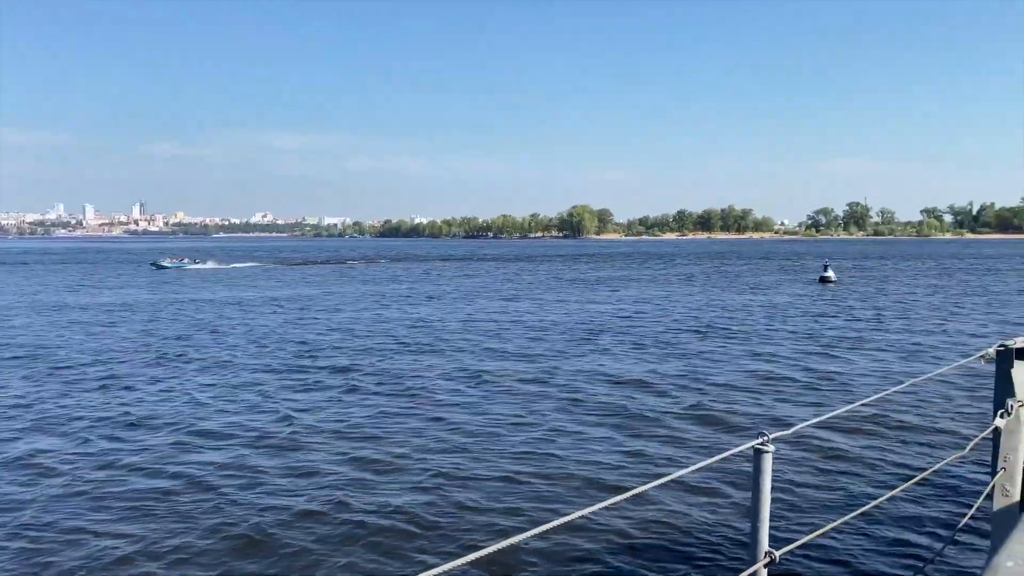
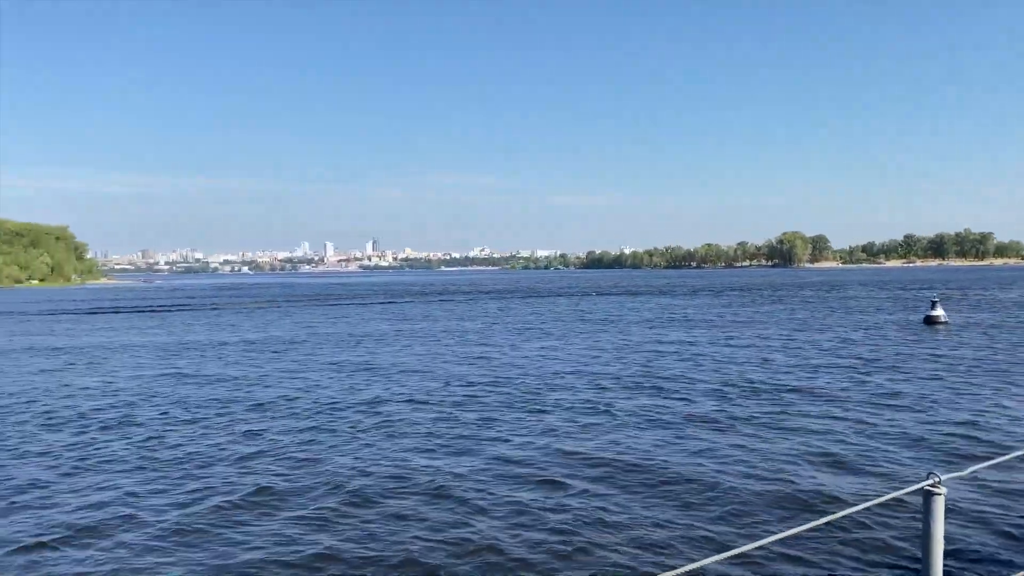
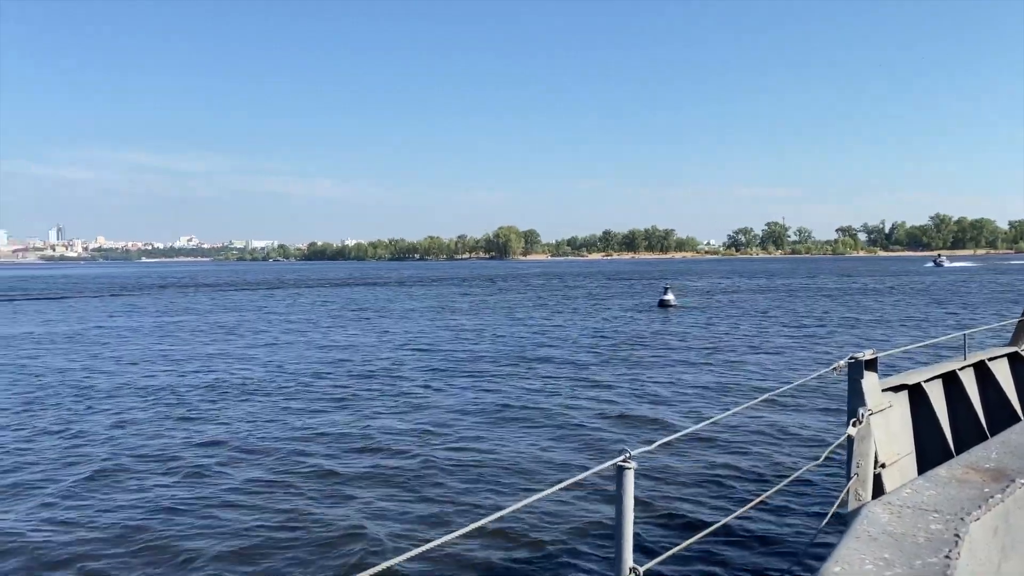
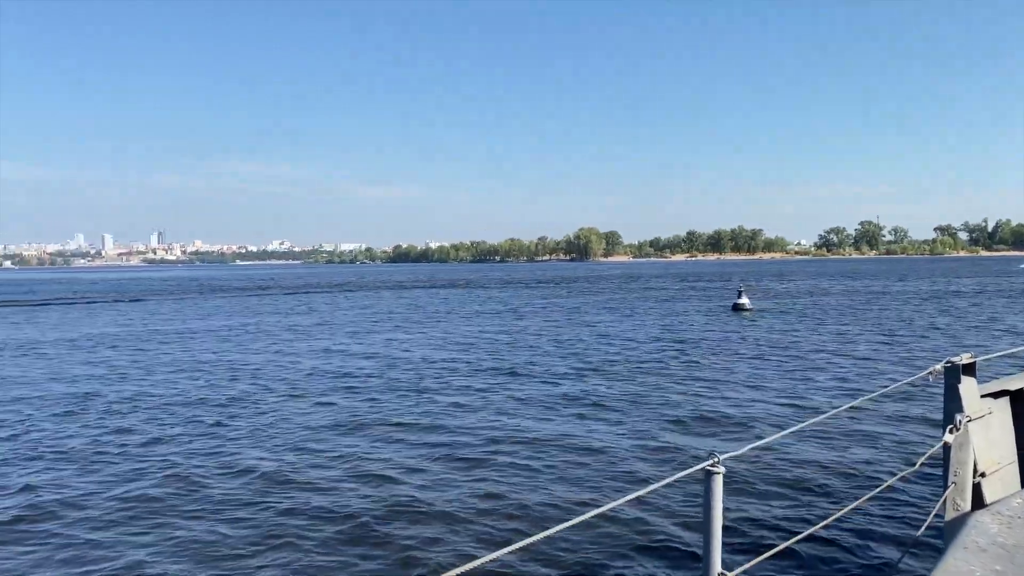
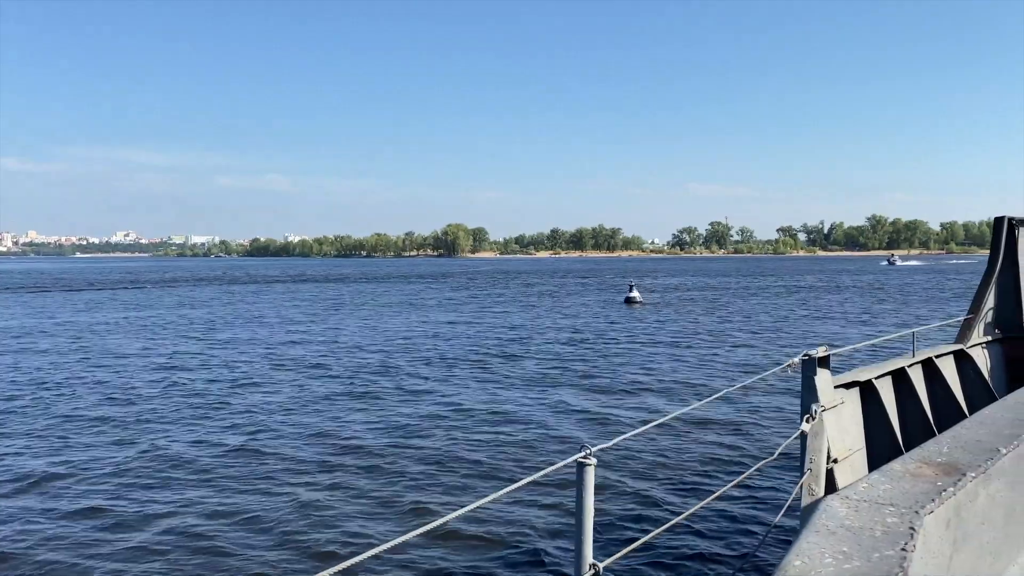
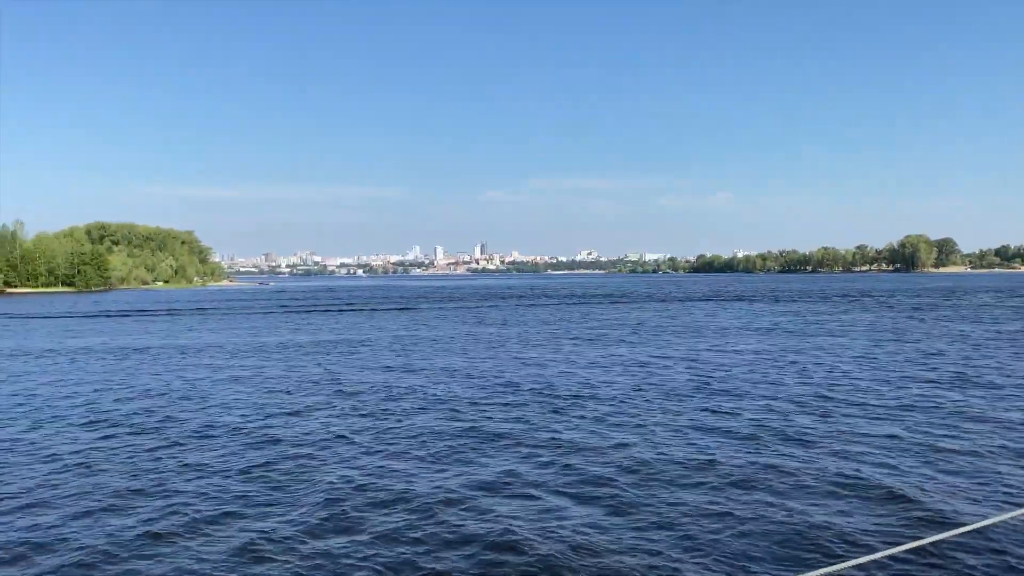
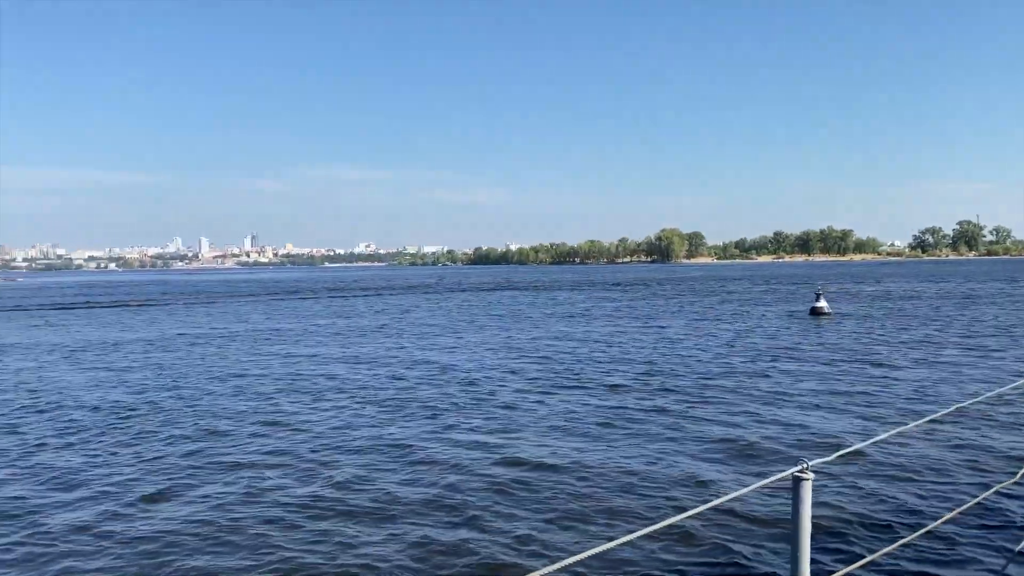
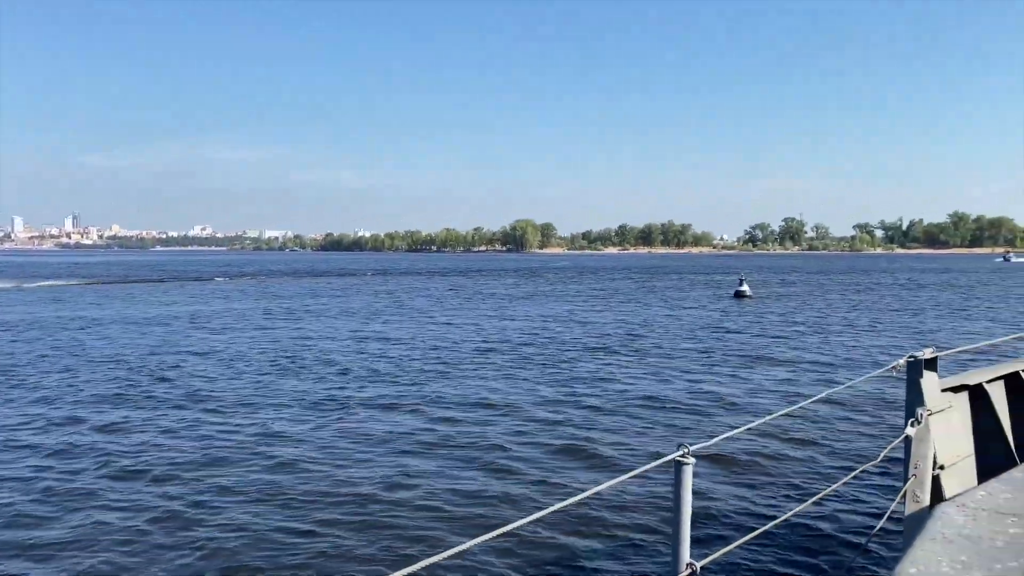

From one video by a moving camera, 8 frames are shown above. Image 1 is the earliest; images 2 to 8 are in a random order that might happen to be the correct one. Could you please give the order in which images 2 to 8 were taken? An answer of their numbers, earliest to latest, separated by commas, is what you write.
8, 5, 3, 4, 7, 2, 6
